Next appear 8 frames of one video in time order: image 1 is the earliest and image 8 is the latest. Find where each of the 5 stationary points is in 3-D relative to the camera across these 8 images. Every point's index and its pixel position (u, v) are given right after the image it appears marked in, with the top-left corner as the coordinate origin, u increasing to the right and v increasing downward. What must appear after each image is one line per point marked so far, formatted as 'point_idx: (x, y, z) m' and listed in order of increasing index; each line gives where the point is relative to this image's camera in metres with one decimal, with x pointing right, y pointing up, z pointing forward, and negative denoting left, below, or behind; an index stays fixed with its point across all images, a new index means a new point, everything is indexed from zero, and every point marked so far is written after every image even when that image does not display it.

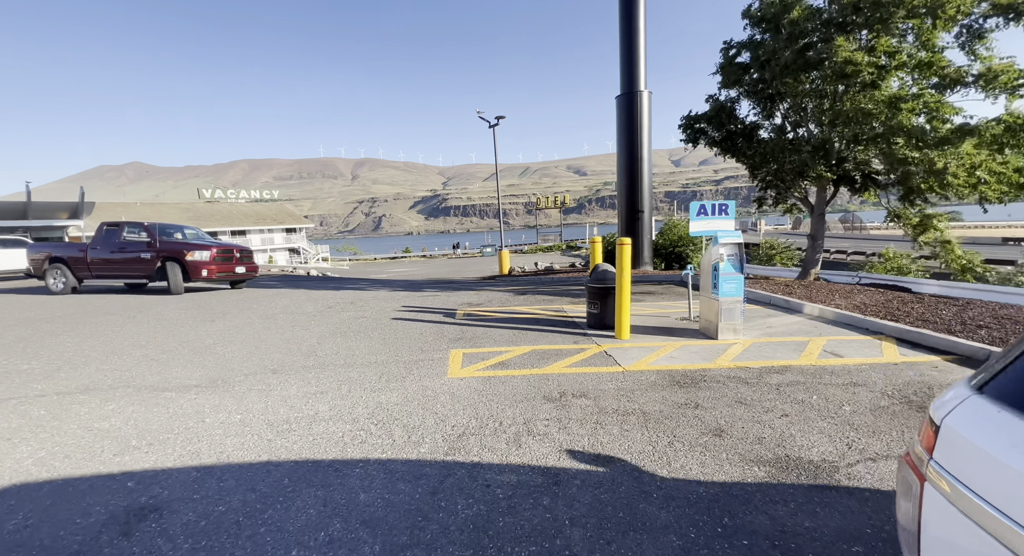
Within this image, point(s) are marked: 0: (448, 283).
0: (-2.2, -0.1, +15.7) m
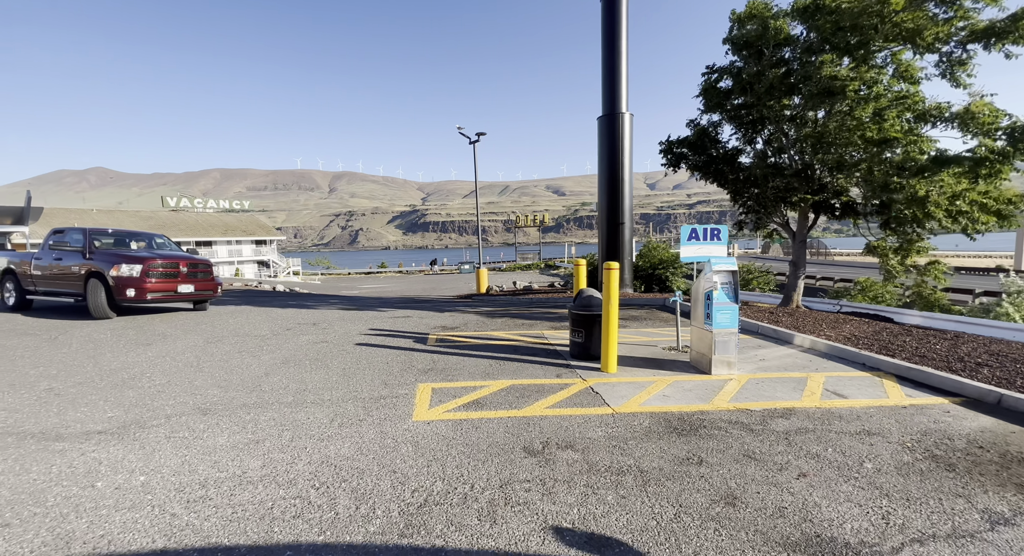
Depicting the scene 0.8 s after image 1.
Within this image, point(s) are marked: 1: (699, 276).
0: (-2.9, -0.8, +15.0) m
1: (+2.7, 0.0, +6.3) m
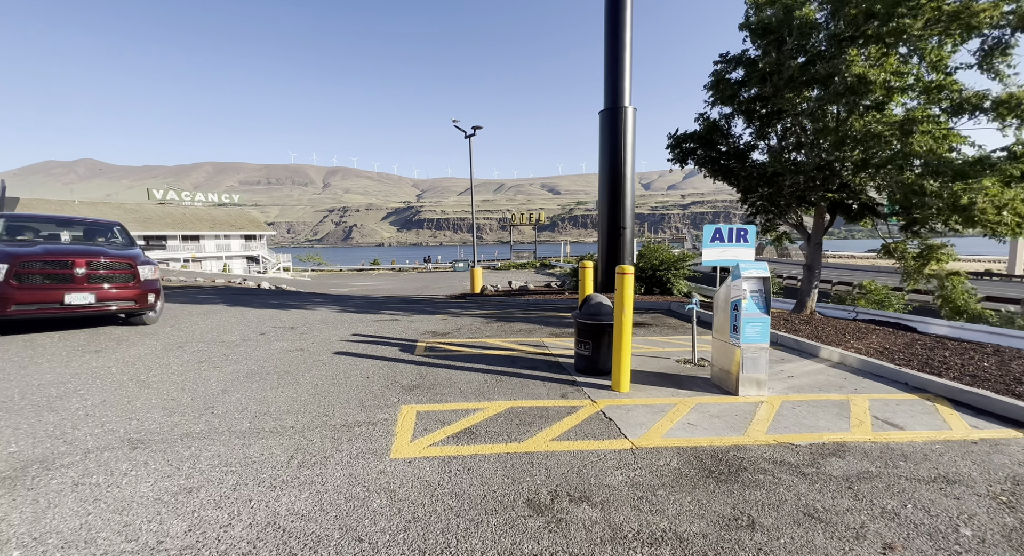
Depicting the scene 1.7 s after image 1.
0: (-3.1, -0.7, +14.2) m
1: (+2.7, 0.0, +5.5) m
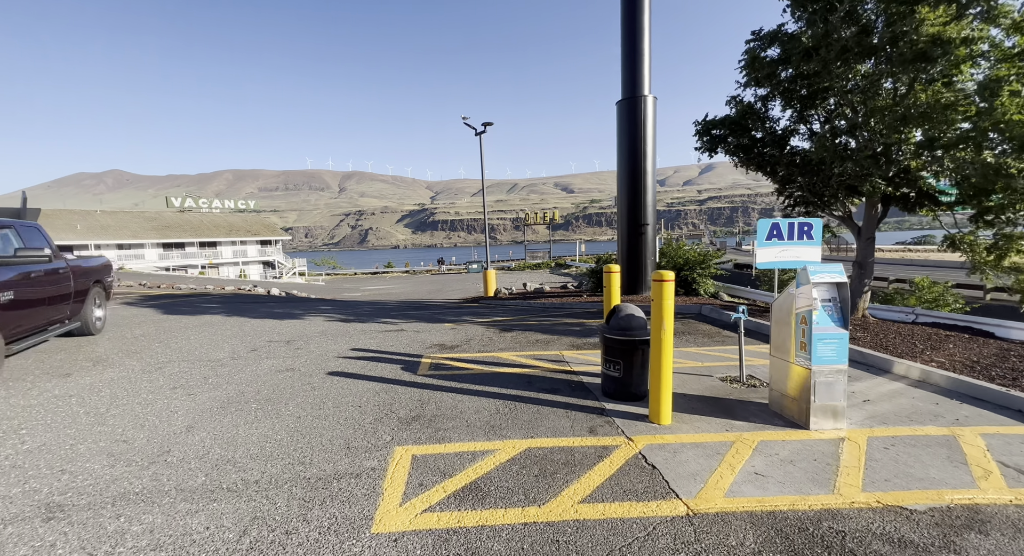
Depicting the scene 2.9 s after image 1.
0: (-2.6, -0.9, +13.4) m
1: (+2.8, -0.1, +4.6) m
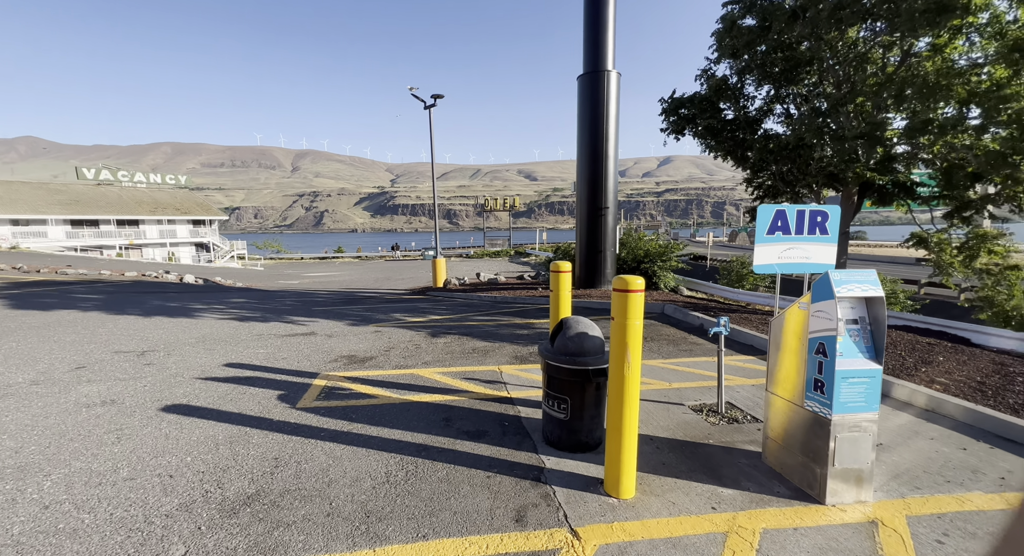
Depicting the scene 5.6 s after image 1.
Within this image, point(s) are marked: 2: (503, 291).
0: (-4.0, -0.6, +11.7) m
1: (+2.1, -0.2, +3.4) m
2: (-0.2, -0.4, +13.8) m
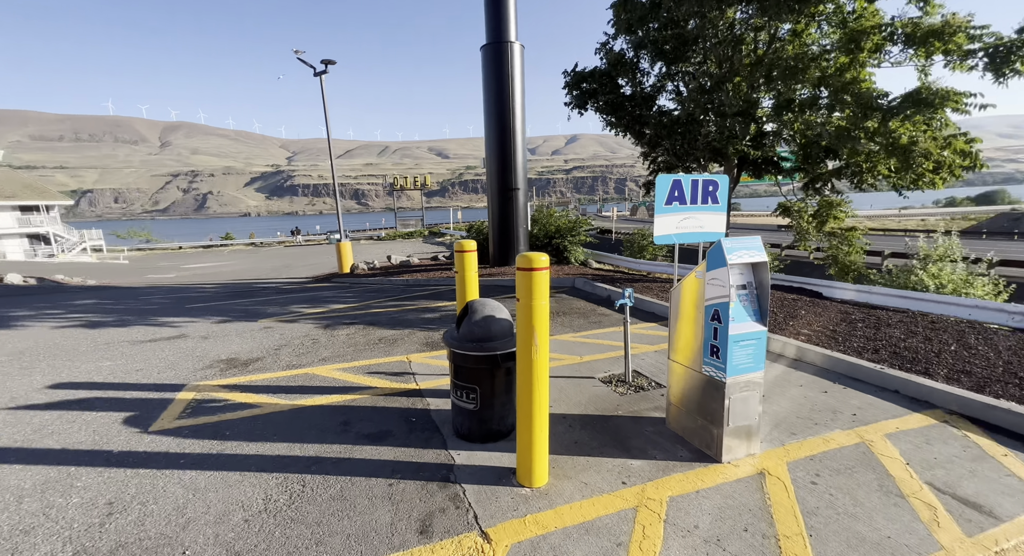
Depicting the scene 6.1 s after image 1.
0: (-6.2, -0.4, +10.6) m
1: (+1.4, 0.0, +3.4) m
2: (-2.8, +0.1, +13.2) m
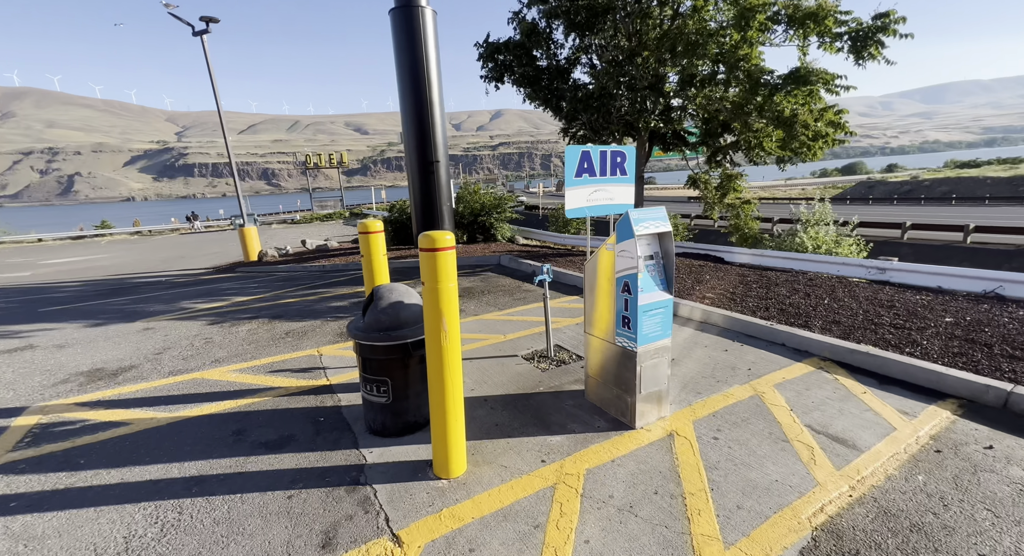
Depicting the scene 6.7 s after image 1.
0: (-7.9, -0.3, +9.3) m
1: (+0.7, +0.2, +3.5) m
2: (-5.0, +0.5, +12.5) m
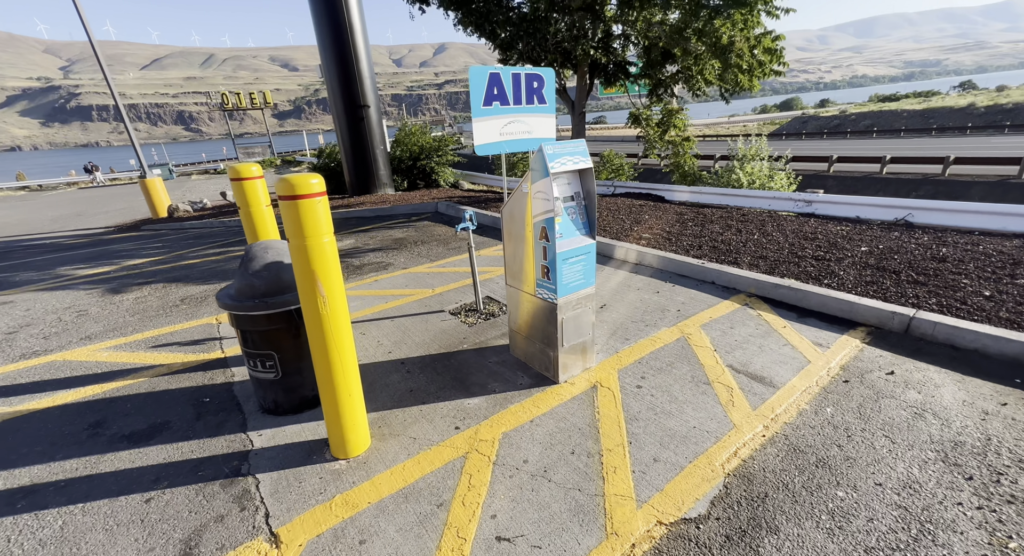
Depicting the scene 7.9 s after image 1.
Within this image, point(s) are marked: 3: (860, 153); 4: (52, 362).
0: (-9.1, +0.3, +8.1) m
1: (+0.1, +0.6, +3.1) m
2: (-6.6, +1.7, +11.4) m
3: (+15.1, +5.4, +19.8) m
4: (-3.5, -0.6, +3.6) m
